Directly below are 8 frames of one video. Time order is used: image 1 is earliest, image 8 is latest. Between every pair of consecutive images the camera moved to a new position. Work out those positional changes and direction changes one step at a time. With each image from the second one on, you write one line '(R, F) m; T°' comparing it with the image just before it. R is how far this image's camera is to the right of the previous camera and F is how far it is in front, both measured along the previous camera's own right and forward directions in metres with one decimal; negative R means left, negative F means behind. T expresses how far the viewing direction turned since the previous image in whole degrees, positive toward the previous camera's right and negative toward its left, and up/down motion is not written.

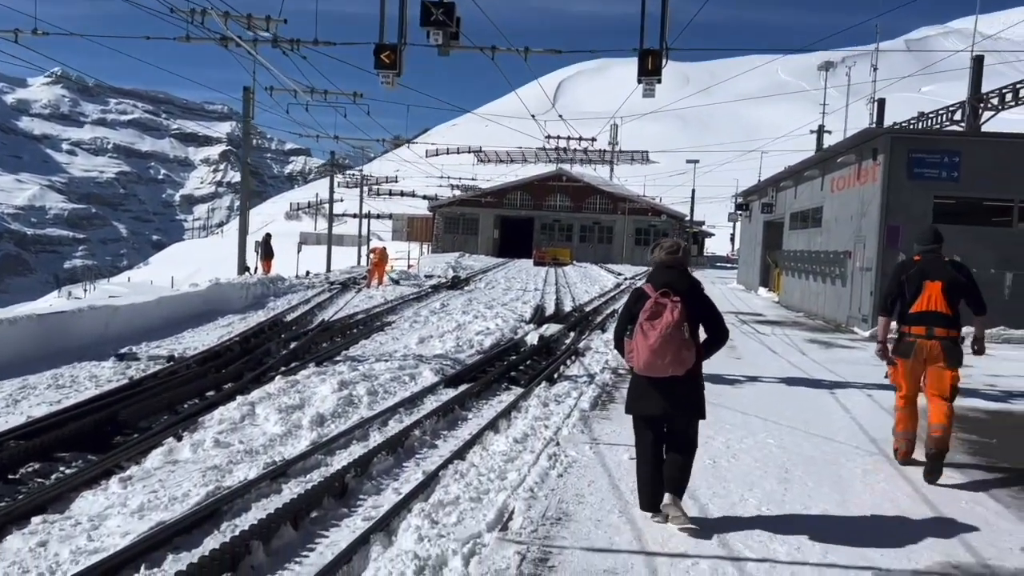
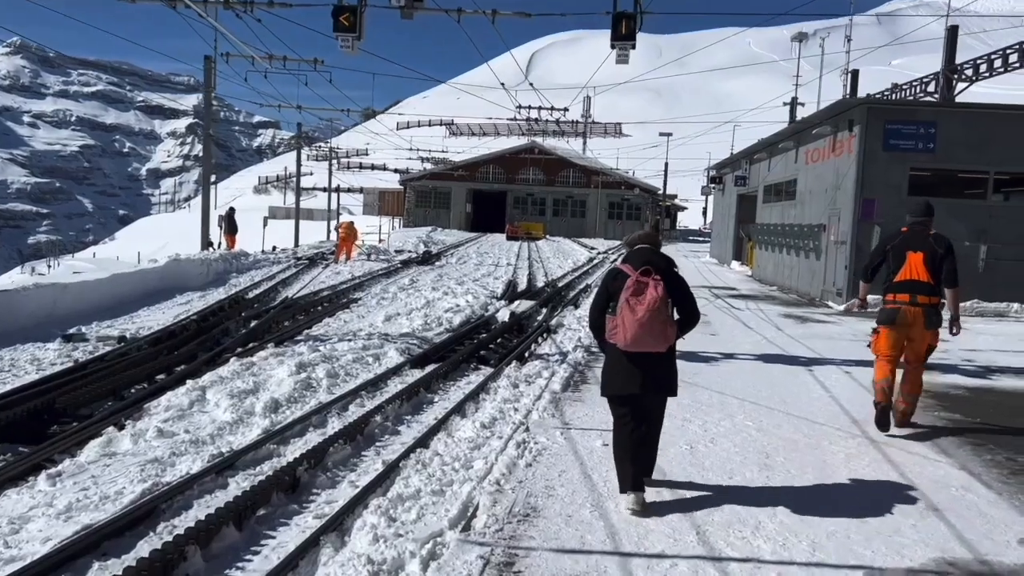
(+0.1, +0.5) m; +2°
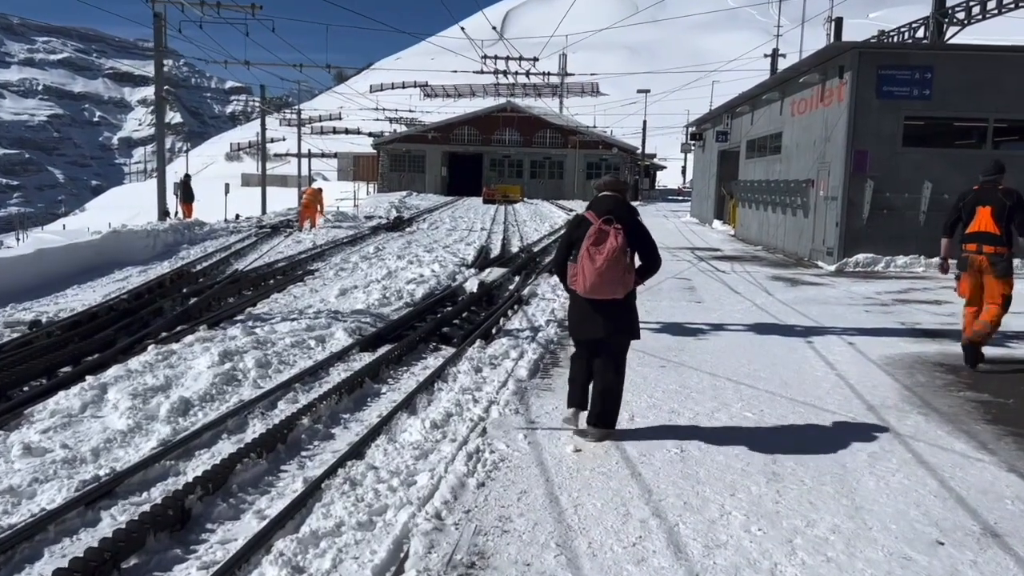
(+0.2, +1.2) m; +1°
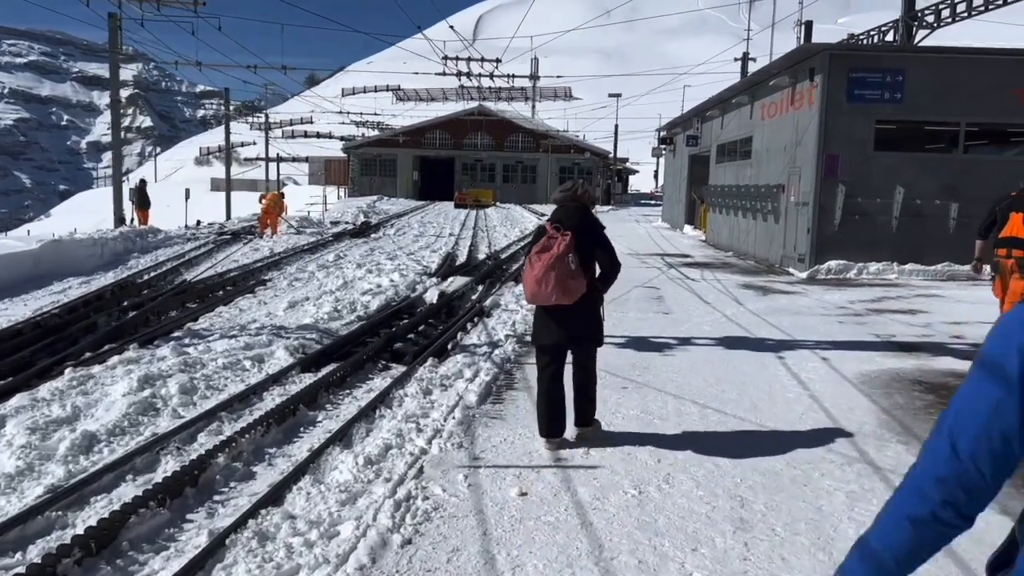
(+0.2, +0.6) m; +2°
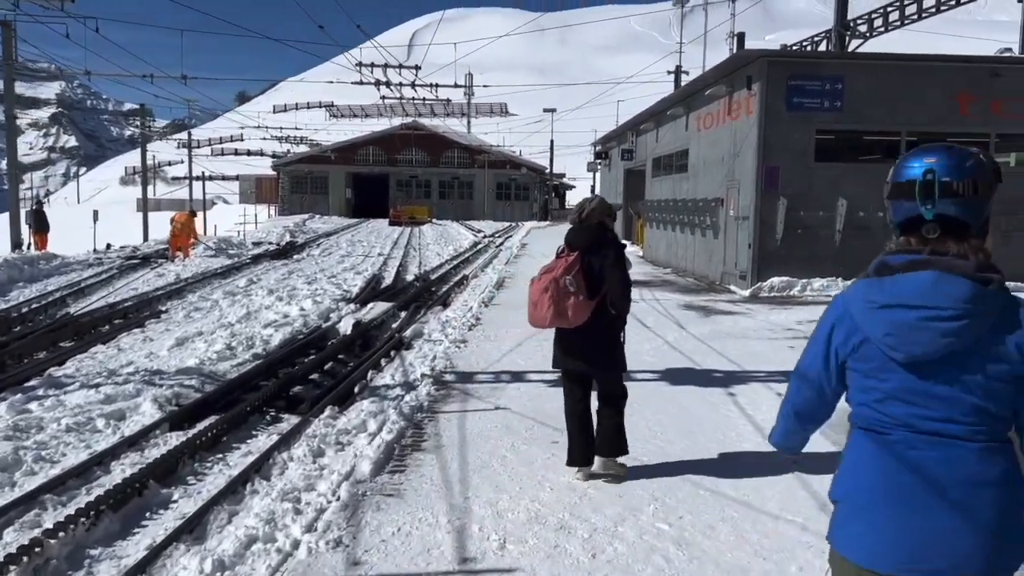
(+0.3, +1.2) m; +4°
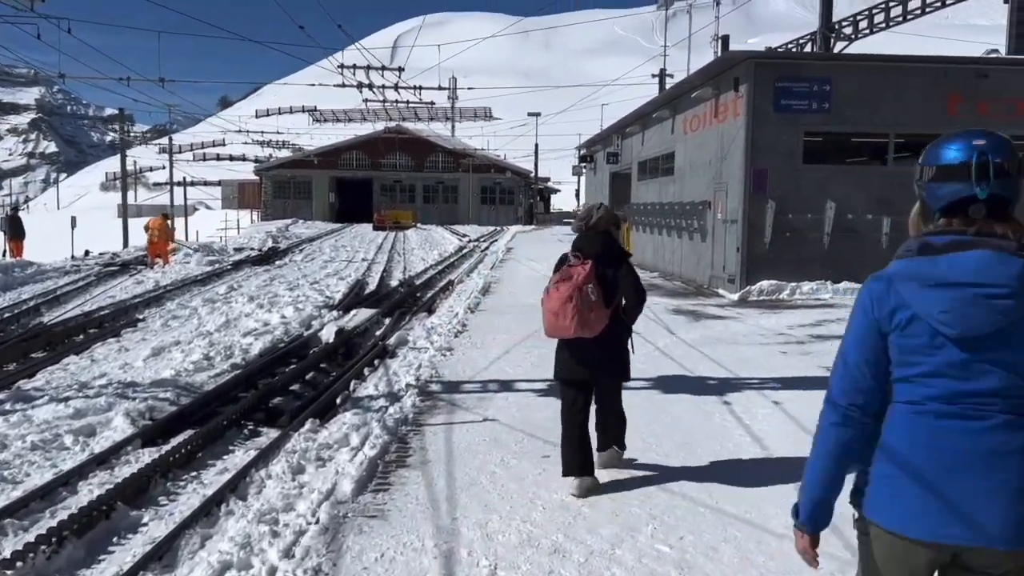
(0.0, +0.3) m; +1°
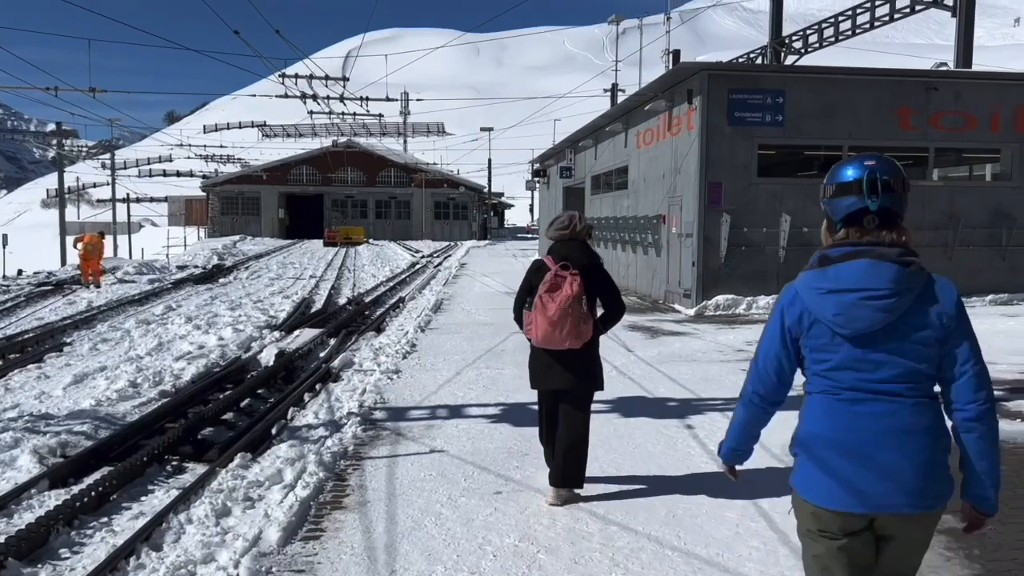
(+0.1, +0.5) m; +3°
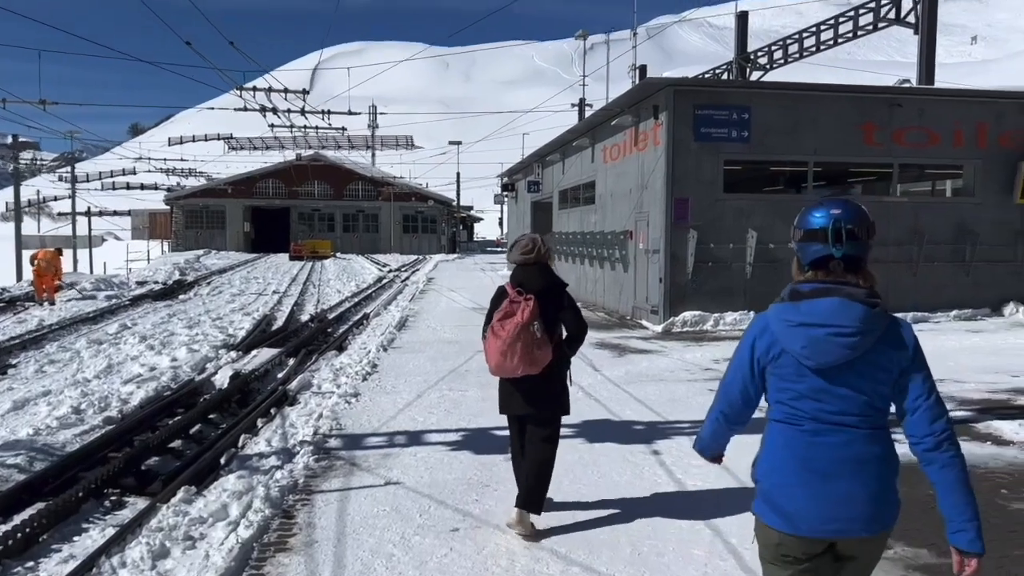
(+0.1, +0.3) m; +2°
